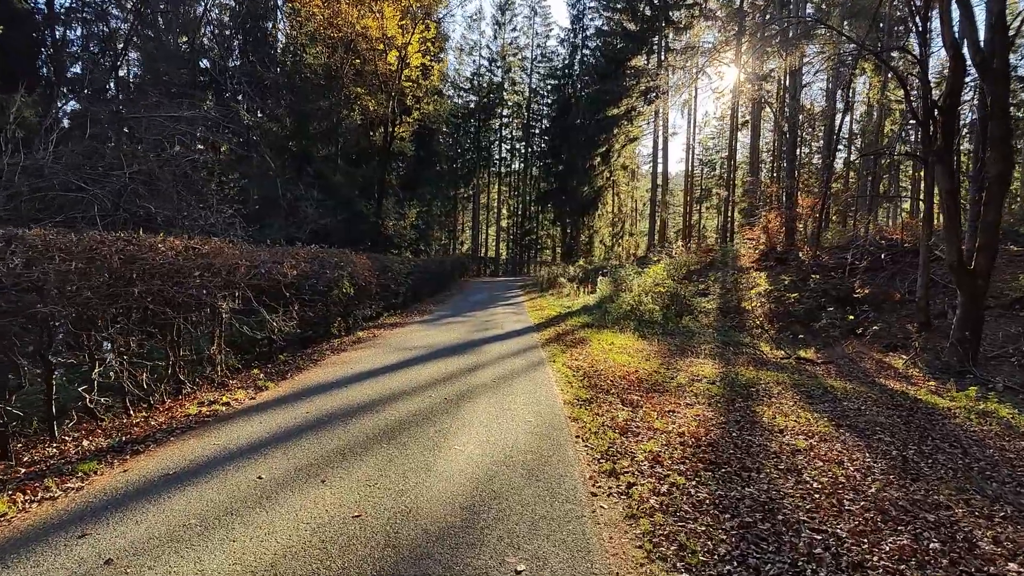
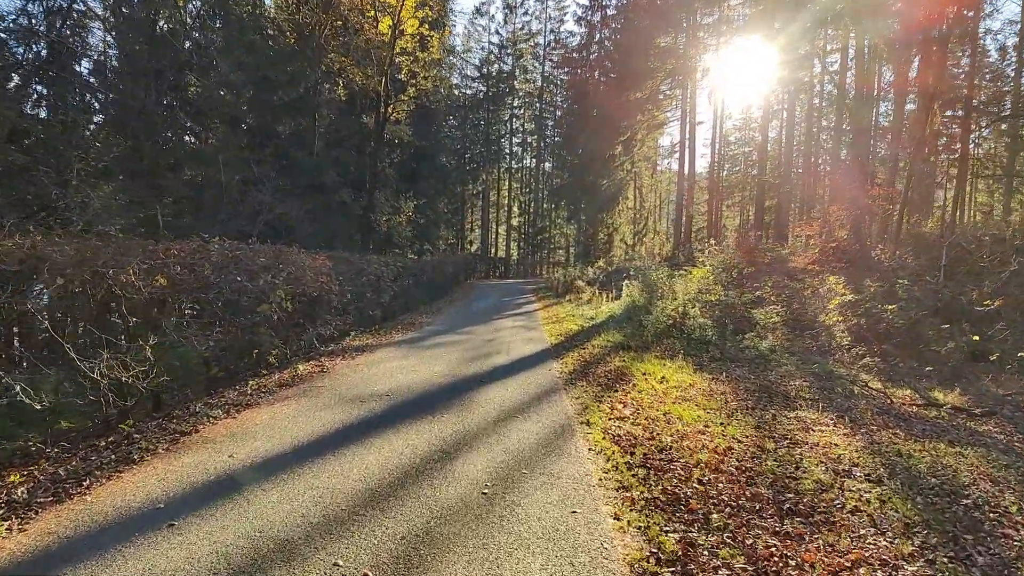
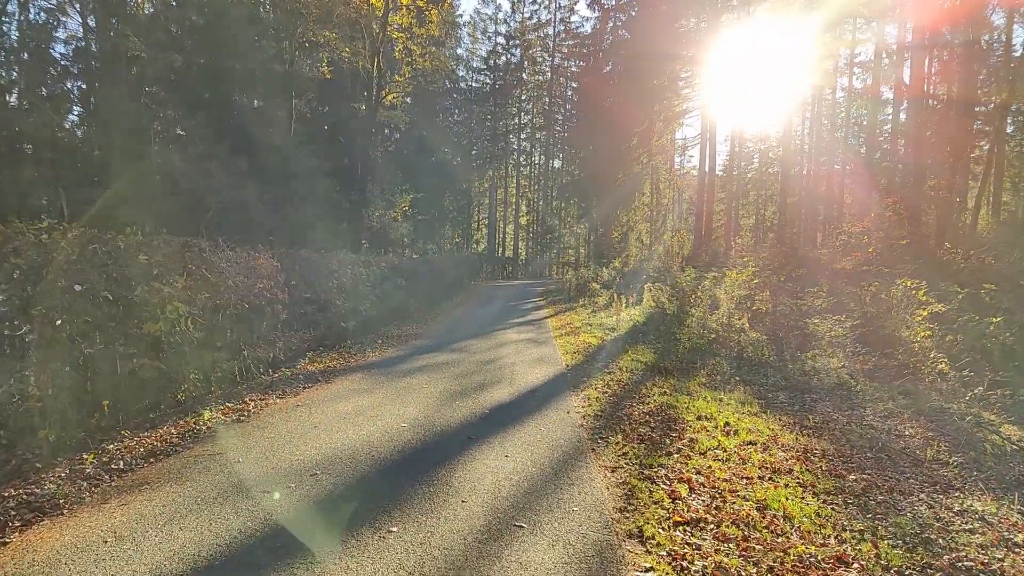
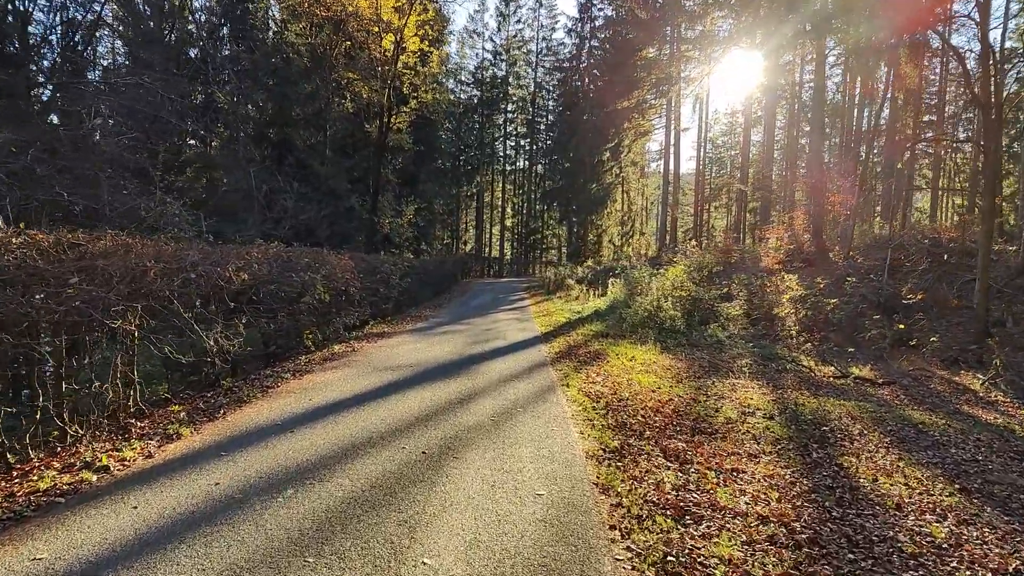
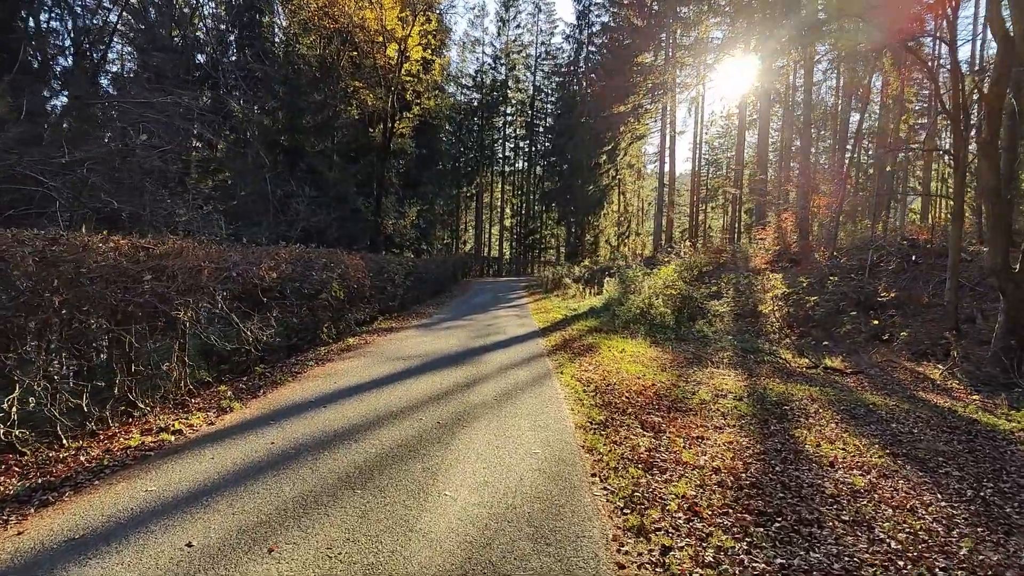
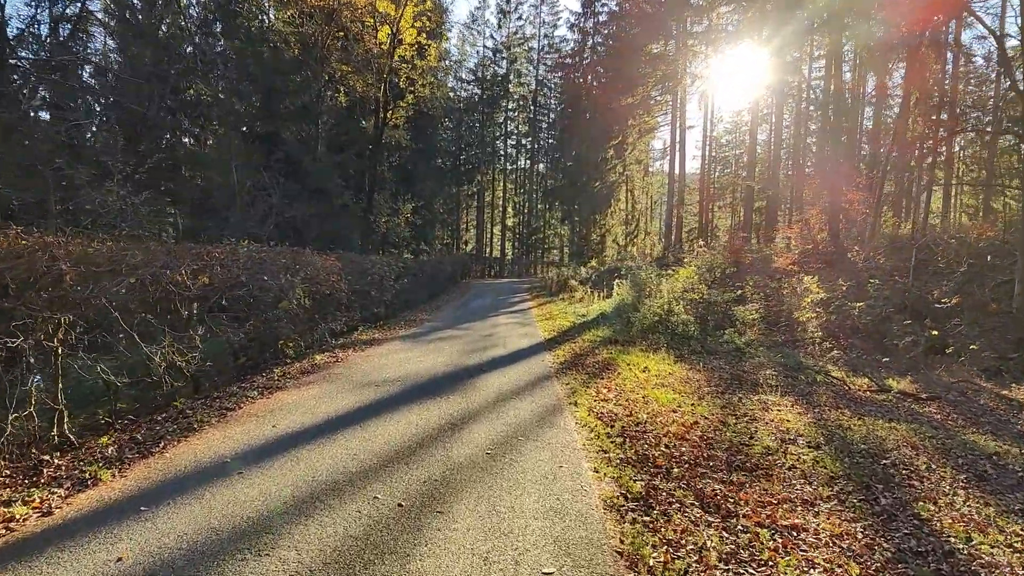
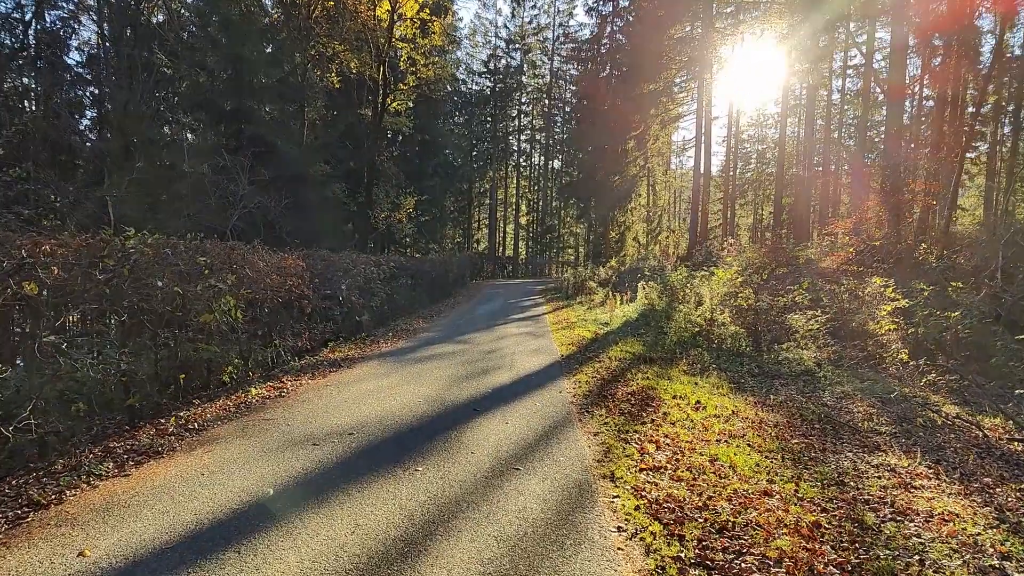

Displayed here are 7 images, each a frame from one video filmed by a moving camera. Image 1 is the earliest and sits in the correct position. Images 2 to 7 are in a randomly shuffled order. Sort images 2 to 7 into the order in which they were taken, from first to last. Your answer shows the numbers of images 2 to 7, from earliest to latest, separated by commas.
5, 4, 6, 2, 7, 3
